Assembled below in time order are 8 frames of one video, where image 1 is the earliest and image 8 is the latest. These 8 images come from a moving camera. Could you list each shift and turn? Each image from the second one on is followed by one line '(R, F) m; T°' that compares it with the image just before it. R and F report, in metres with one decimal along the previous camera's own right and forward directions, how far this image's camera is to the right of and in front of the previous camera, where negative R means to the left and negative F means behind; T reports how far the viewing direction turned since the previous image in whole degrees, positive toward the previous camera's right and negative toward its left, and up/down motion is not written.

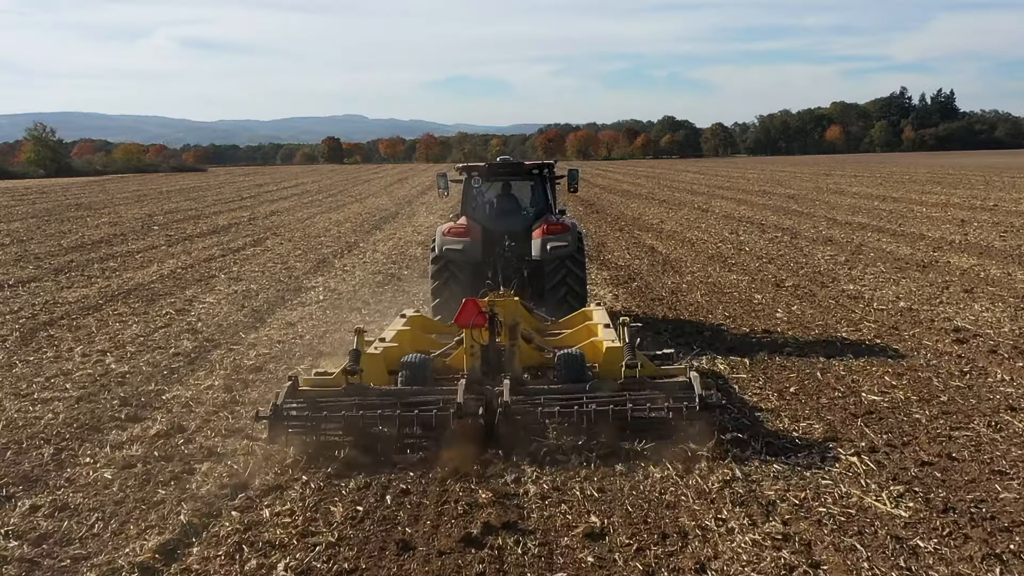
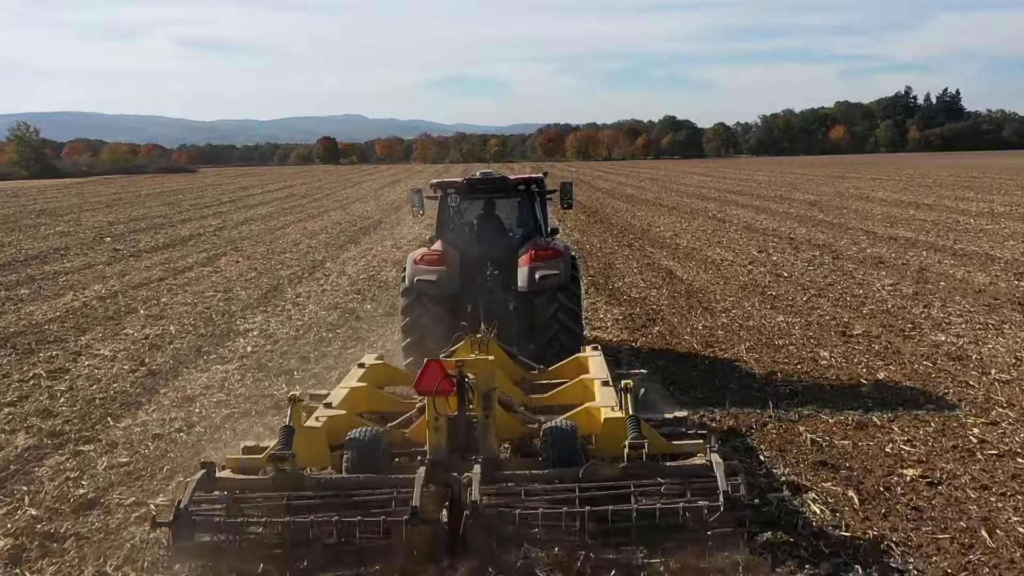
(+0.1, +2.4) m; 0°
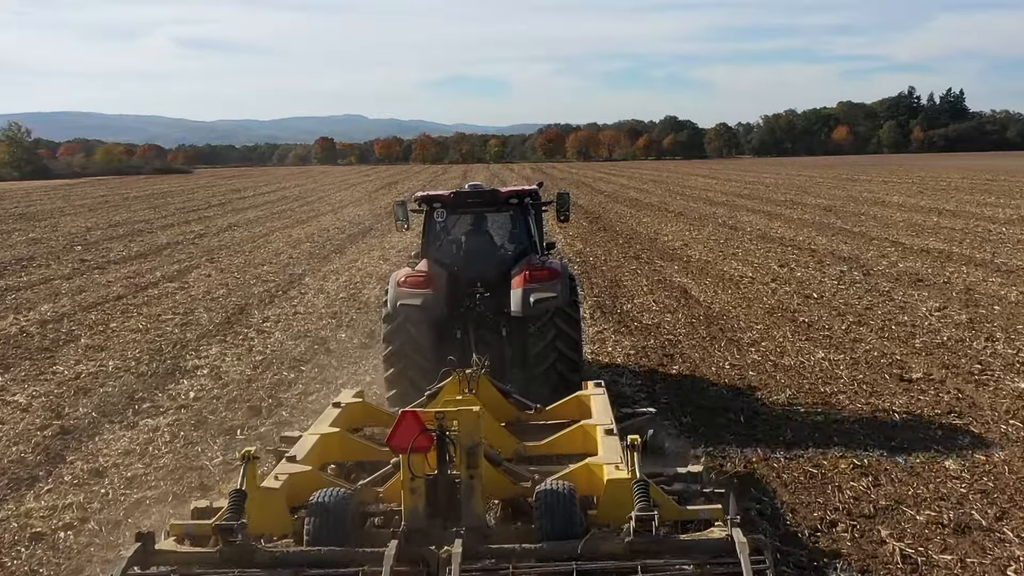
(0.0, +1.3) m; 0°
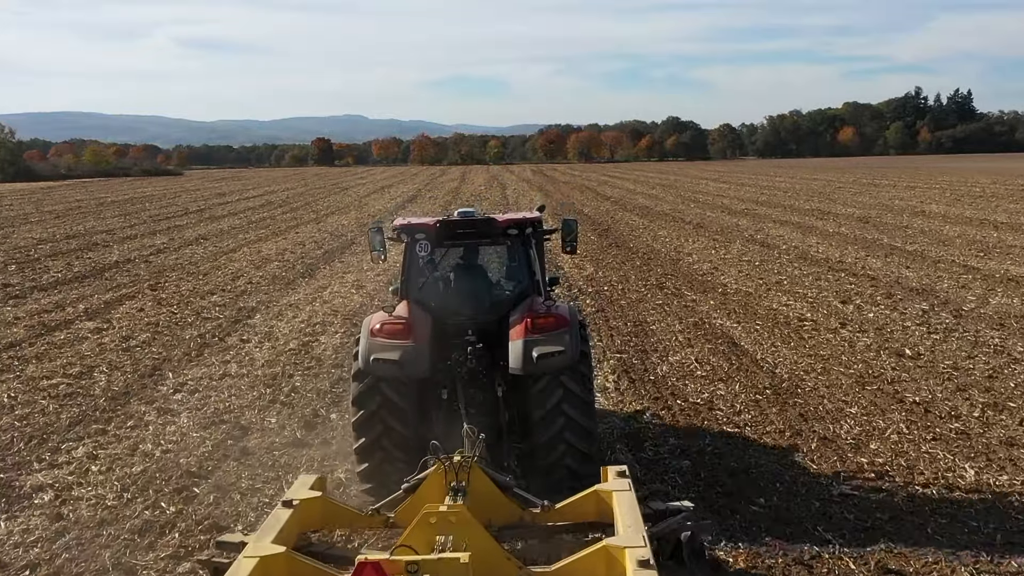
(0.0, +2.5) m; 0°
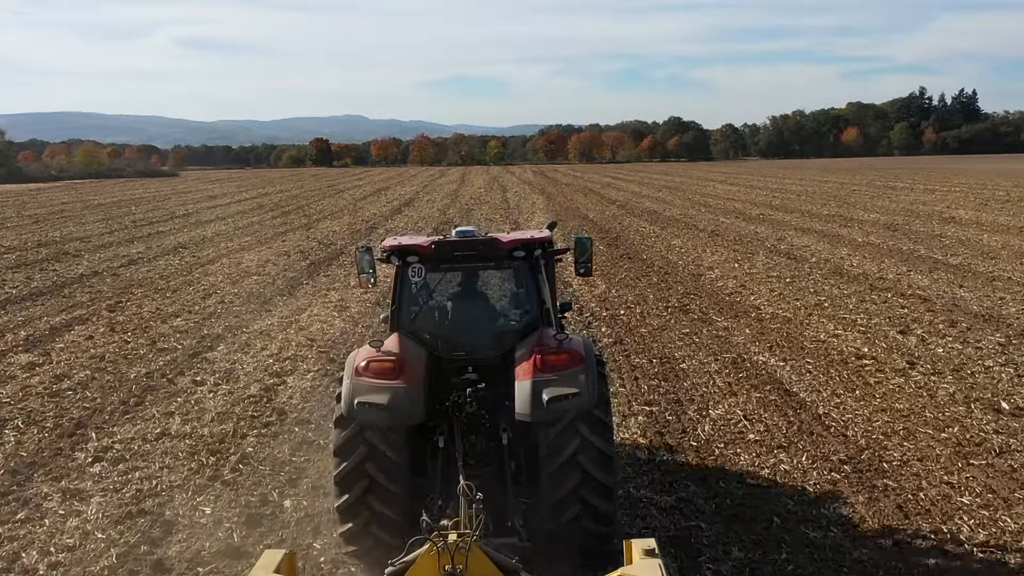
(0.0, +1.5) m; 0°
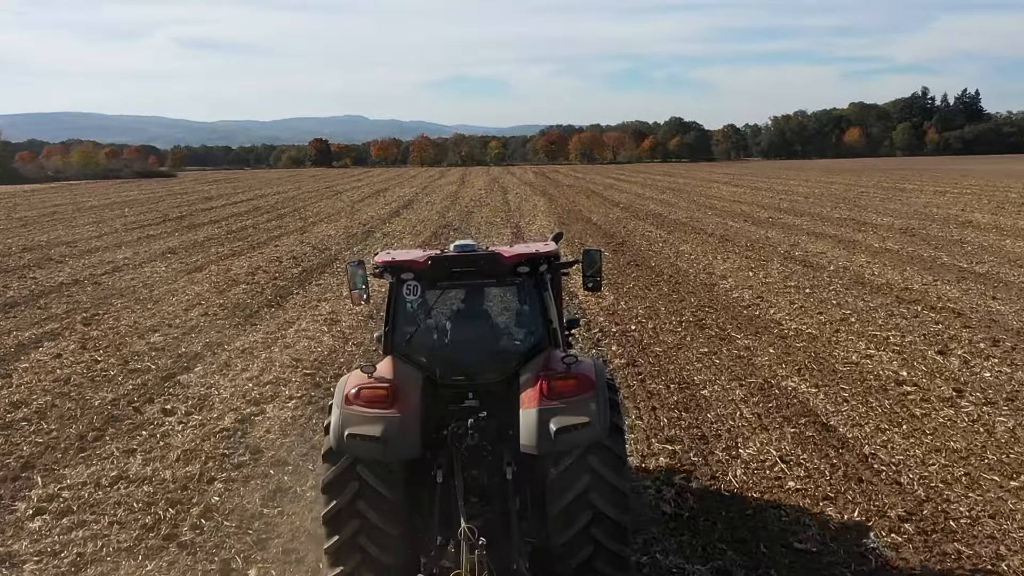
(0.0, +0.8) m; 0°
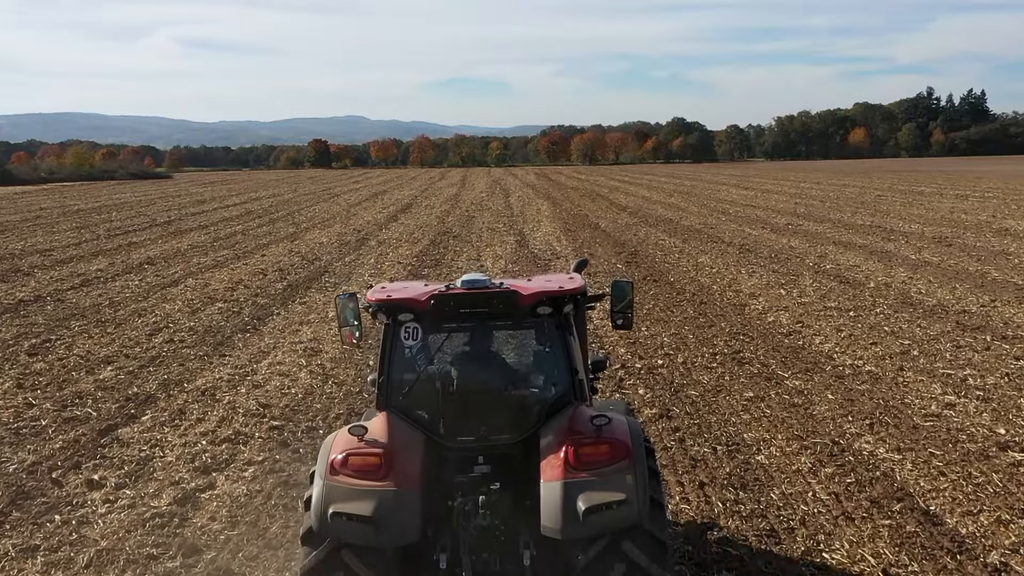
(0.0, +1.4) m; 0°
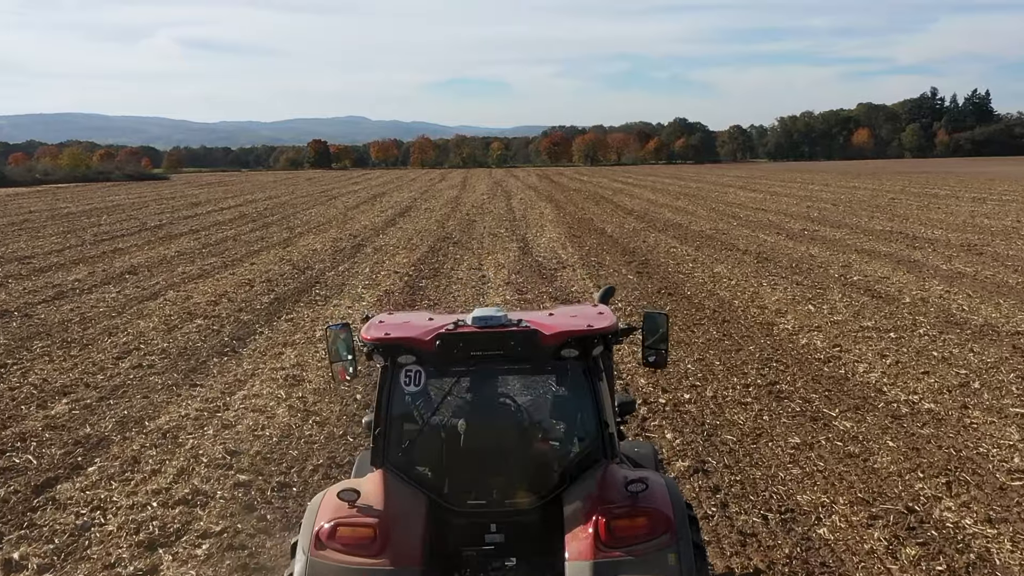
(0.0, +1.0) m; 0°
